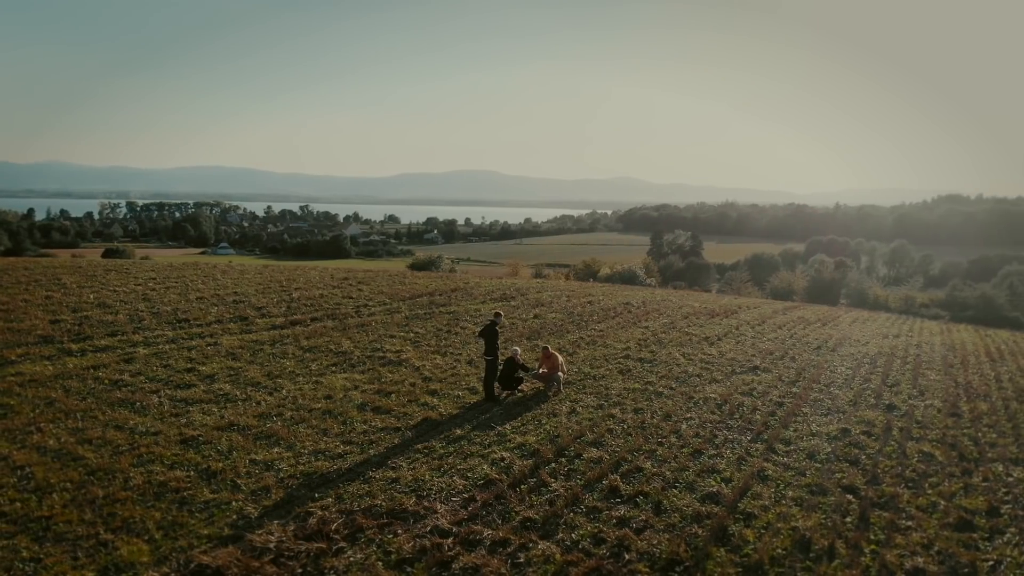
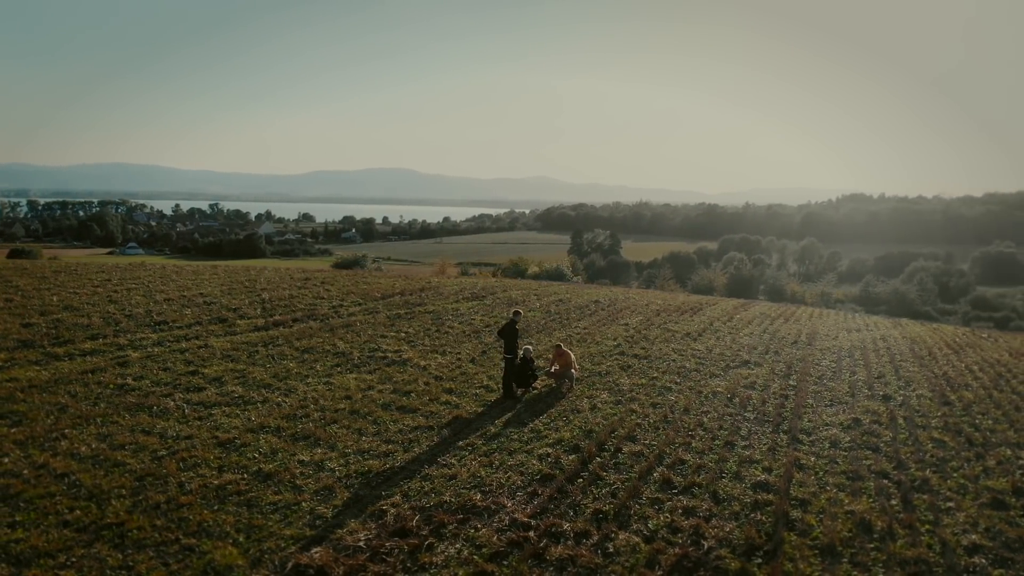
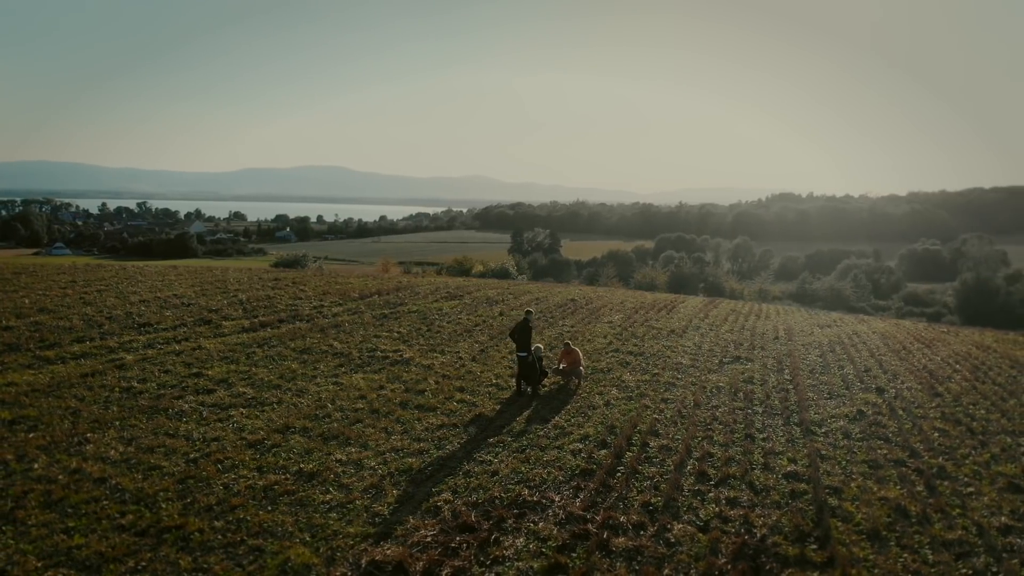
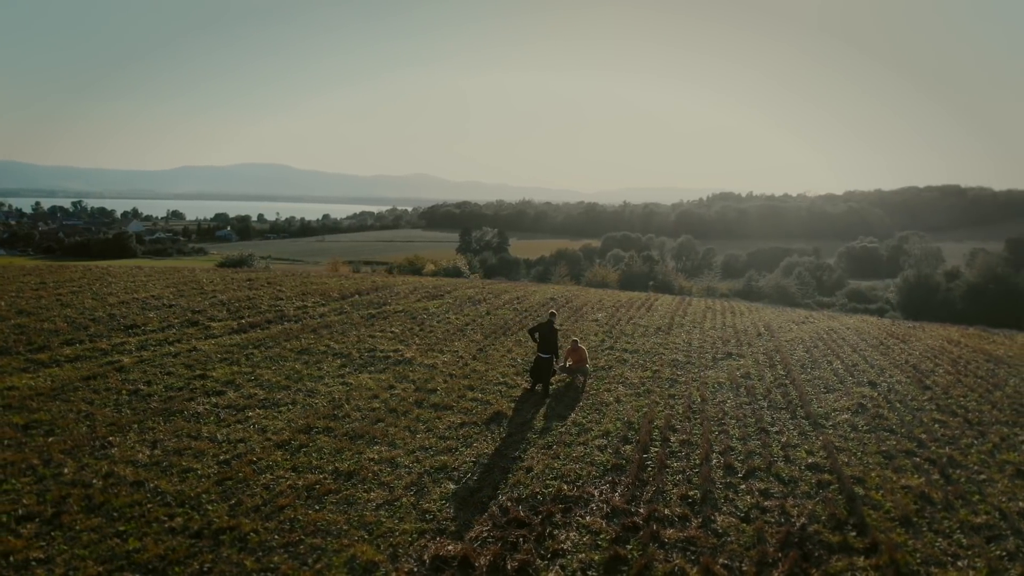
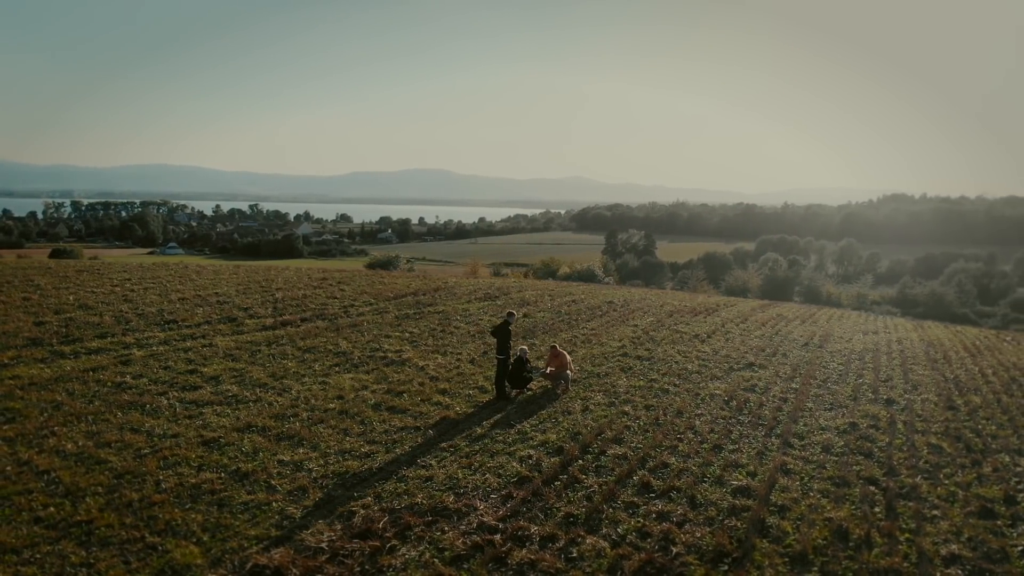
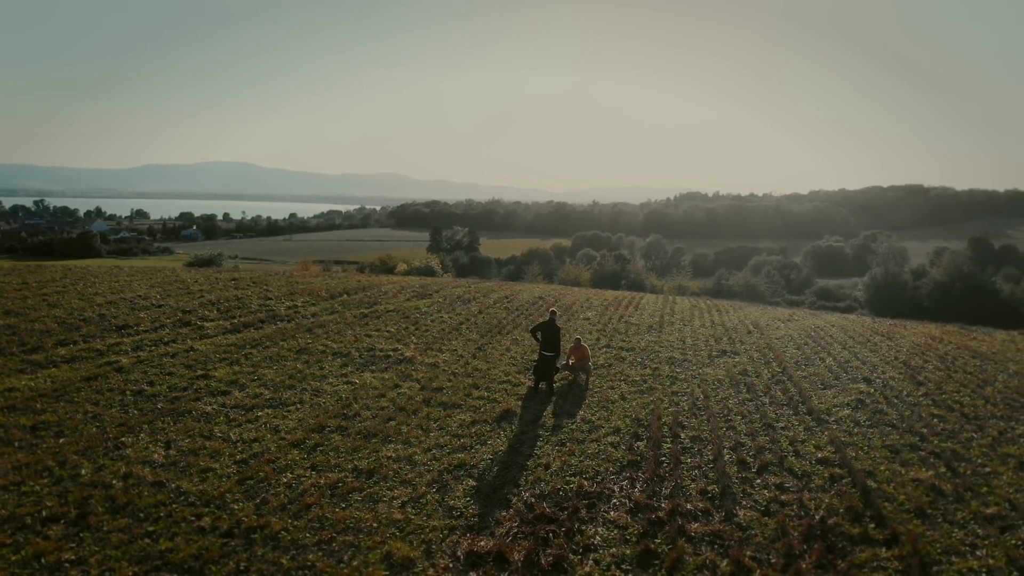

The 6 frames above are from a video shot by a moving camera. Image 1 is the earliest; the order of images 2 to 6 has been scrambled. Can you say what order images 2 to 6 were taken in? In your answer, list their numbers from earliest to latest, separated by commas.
5, 2, 3, 4, 6
